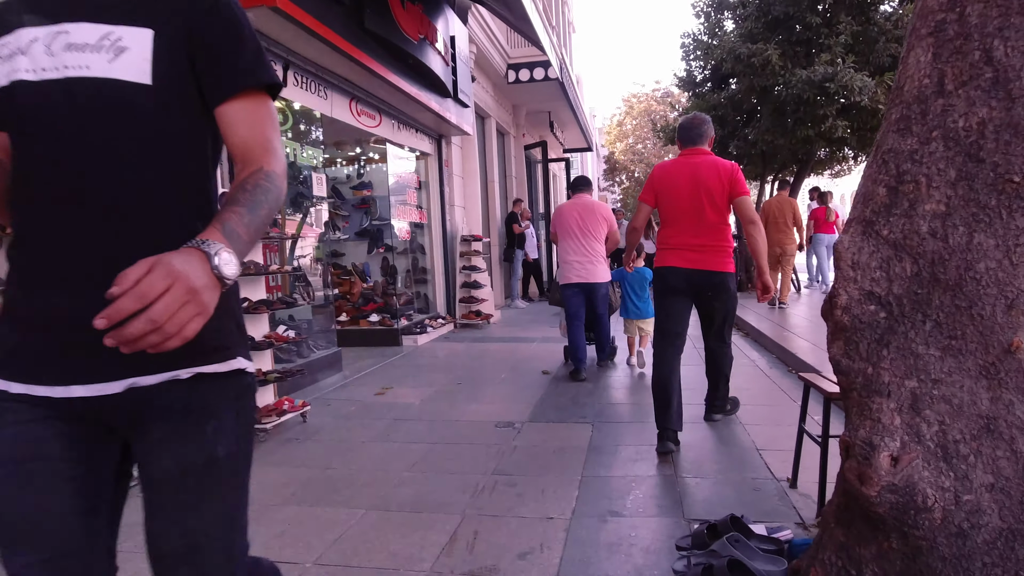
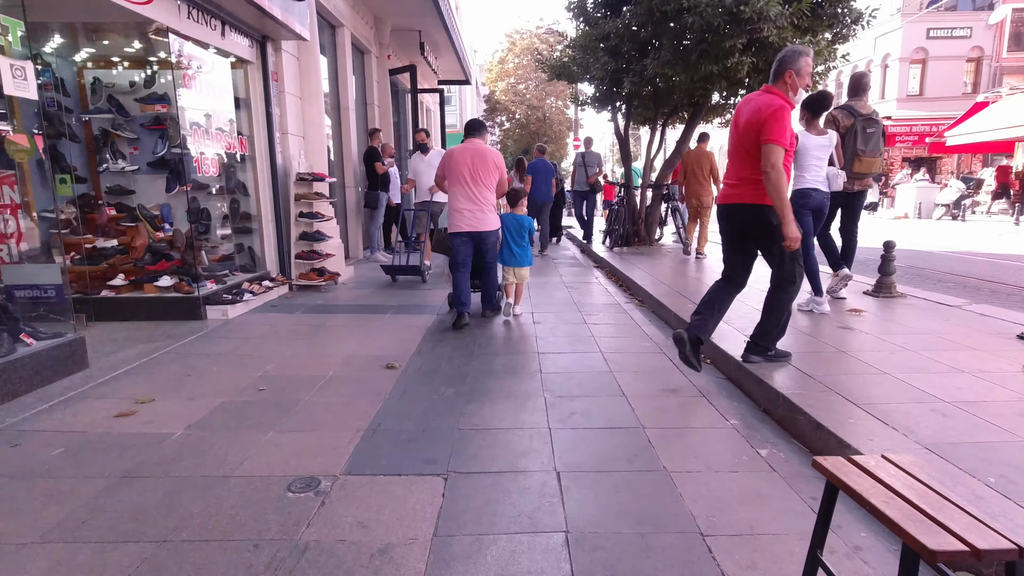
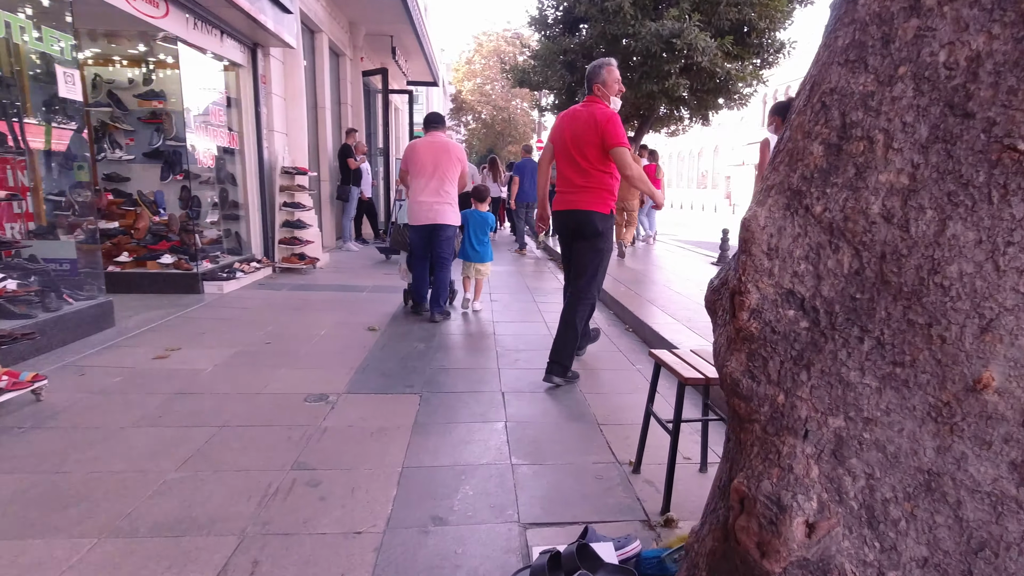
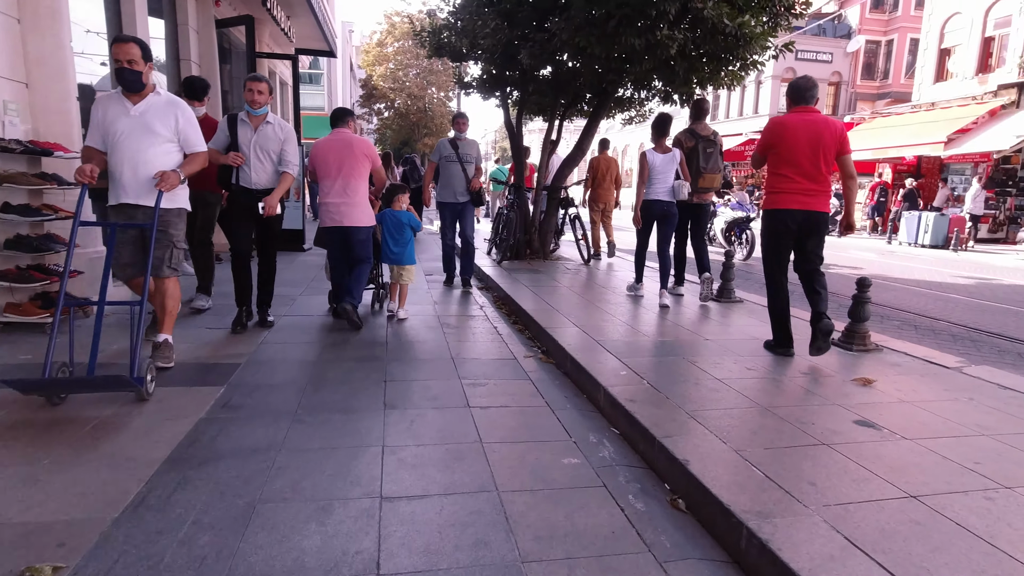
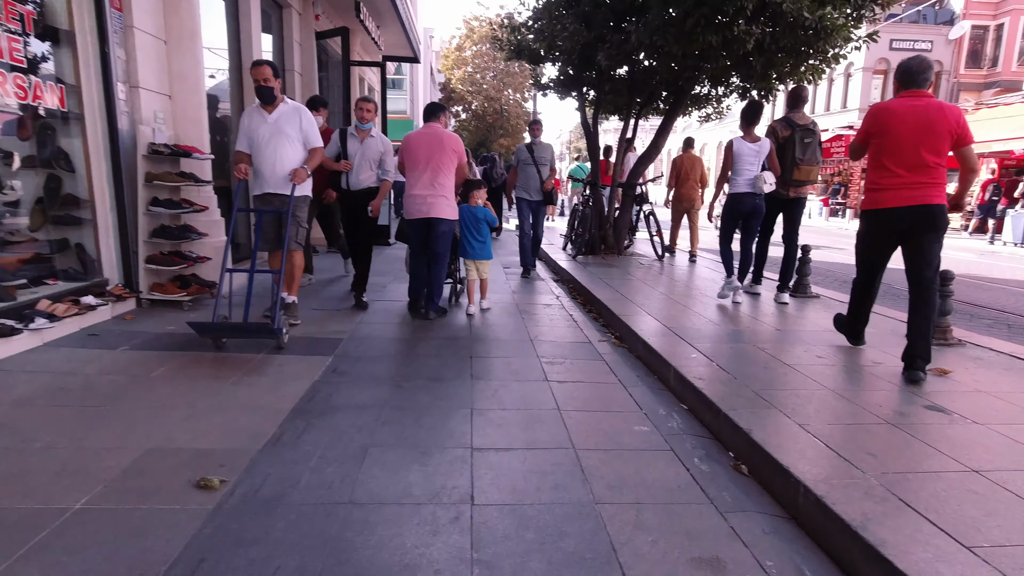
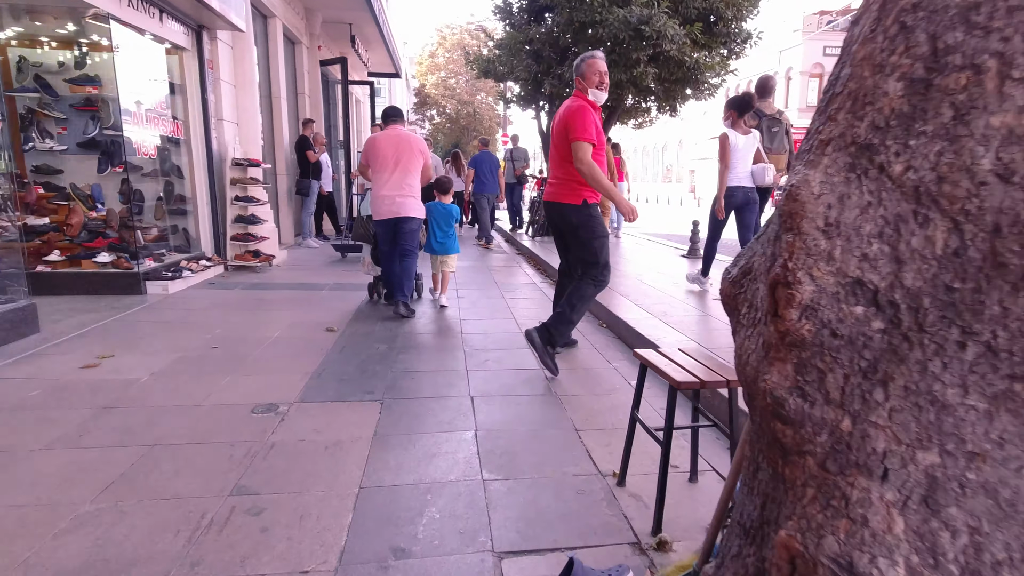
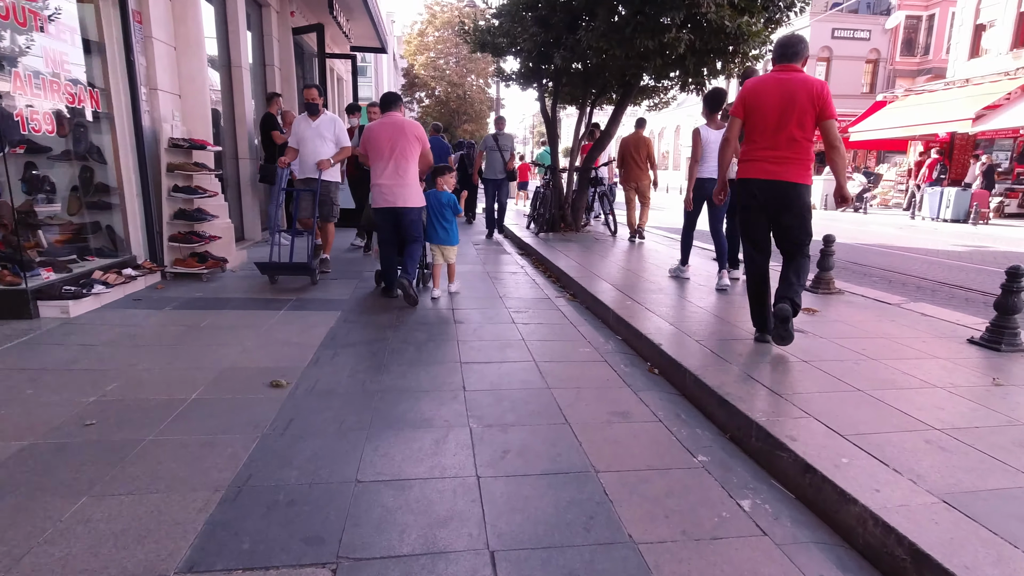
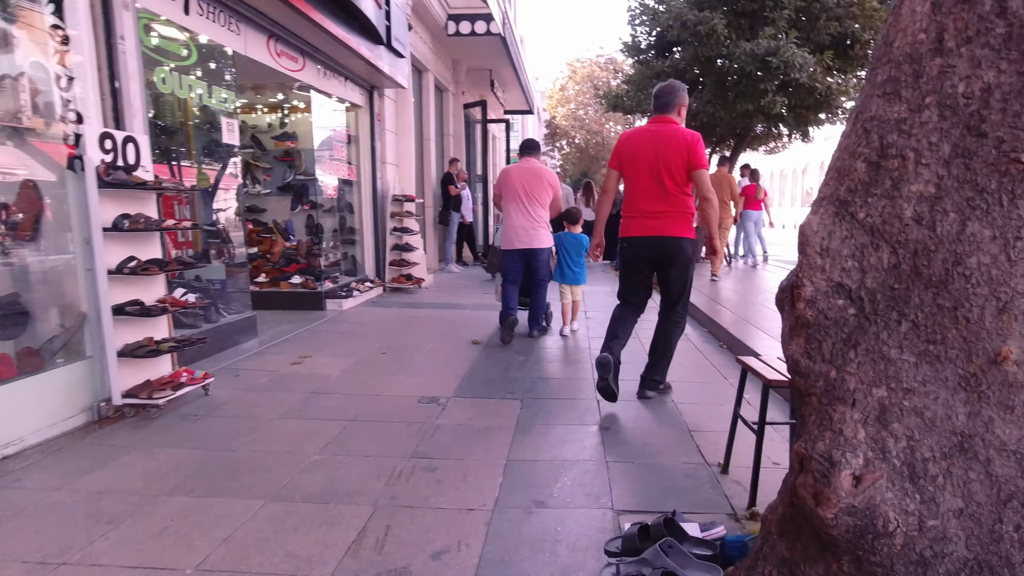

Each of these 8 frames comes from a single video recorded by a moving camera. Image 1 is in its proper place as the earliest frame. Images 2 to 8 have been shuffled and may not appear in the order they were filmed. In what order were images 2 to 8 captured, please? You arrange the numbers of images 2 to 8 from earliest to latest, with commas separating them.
8, 3, 6, 2, 7, 5, 4
